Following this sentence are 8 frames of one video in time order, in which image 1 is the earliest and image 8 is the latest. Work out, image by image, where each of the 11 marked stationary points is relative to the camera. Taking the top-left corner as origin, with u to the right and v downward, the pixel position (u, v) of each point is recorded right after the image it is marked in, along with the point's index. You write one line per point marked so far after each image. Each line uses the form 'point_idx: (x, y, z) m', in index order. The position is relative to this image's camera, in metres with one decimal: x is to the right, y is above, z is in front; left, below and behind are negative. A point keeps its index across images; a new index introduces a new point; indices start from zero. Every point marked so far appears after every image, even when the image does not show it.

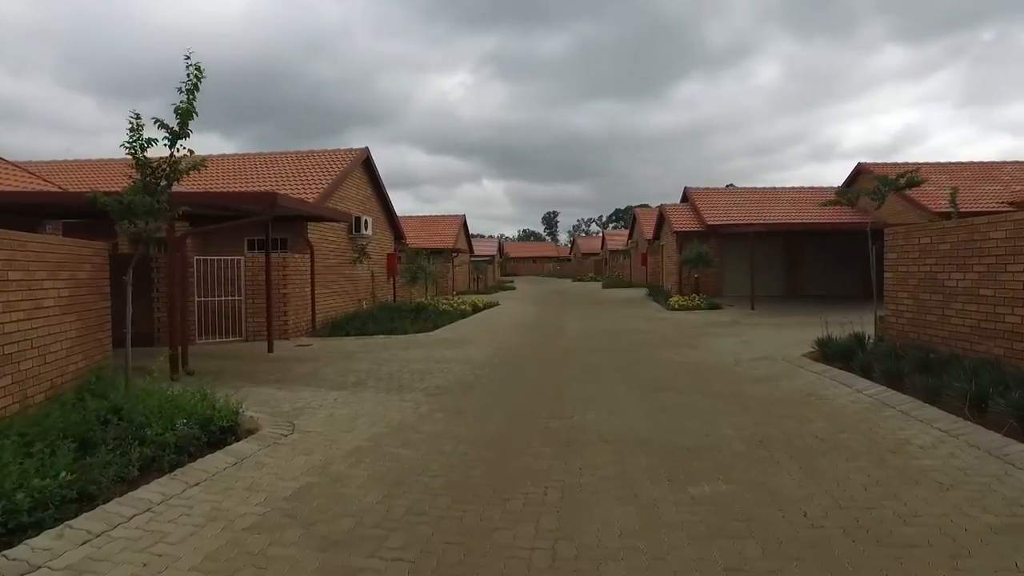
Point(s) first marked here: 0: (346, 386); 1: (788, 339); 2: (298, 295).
0: (-2.5, -1.5, +10.2) m
1: (+6.1, -1.2, +14.8) m
2: (-5.3, -0.2, +16.8) m
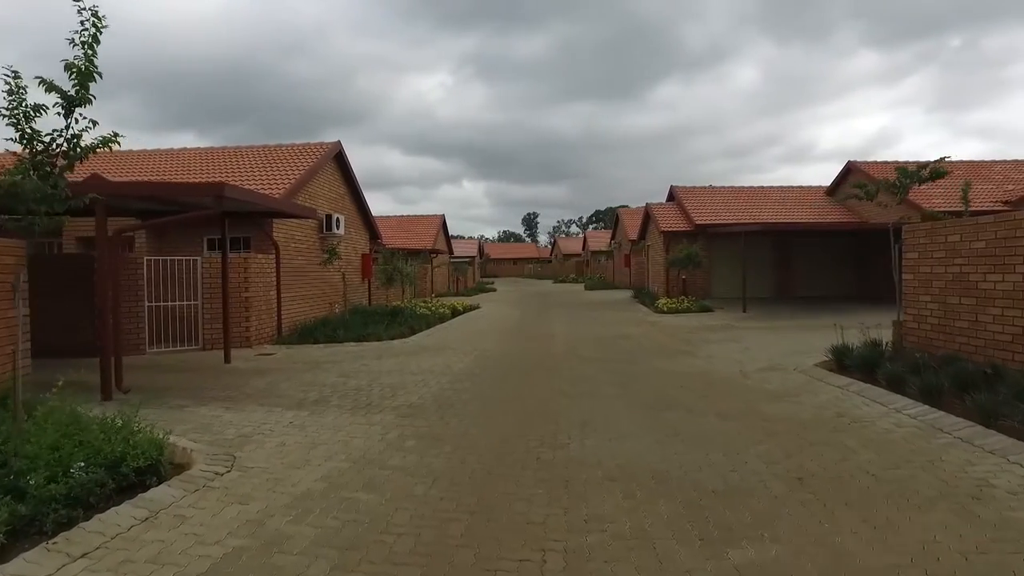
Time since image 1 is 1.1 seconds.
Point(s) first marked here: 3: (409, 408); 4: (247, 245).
0: (-2.7, -1.5, +8.9) m
1: (+5.8, -1.2, +13.7) m
2: (-5.7, -0.3, +15.4) m
3: (-1.3, -1.5, +8.6) m
4: (-6.5, +1.1, +16.4) m
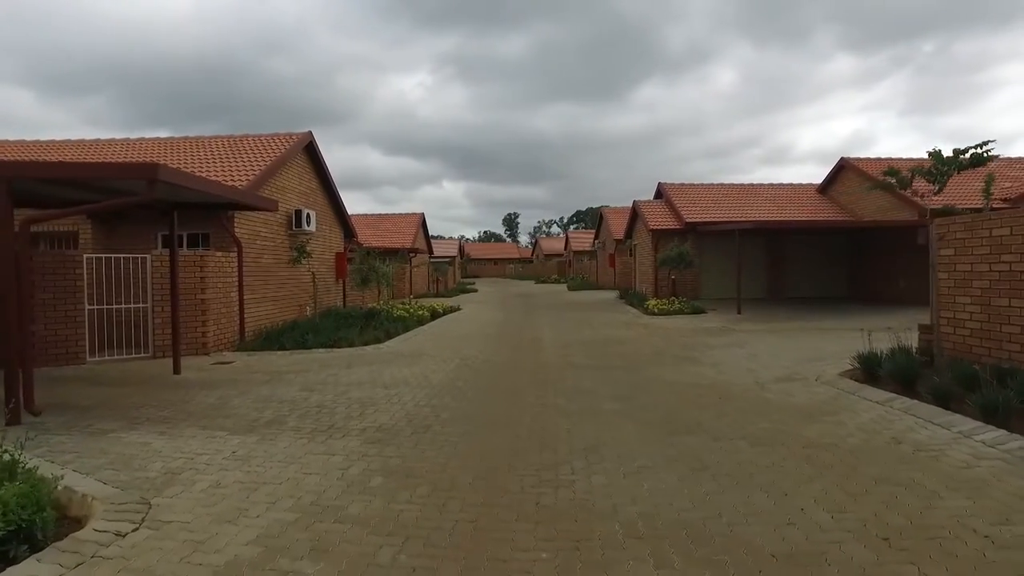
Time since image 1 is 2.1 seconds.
0: (-2.8, -1.5, +7.5) m
1: (+5.5, -1.2, +12.6) m
2: (-6.0, -0.3, +13.9) m
3: (-1.4, -1.6, +7.2) m
4: (-6.8, +1.0, +14.9) m
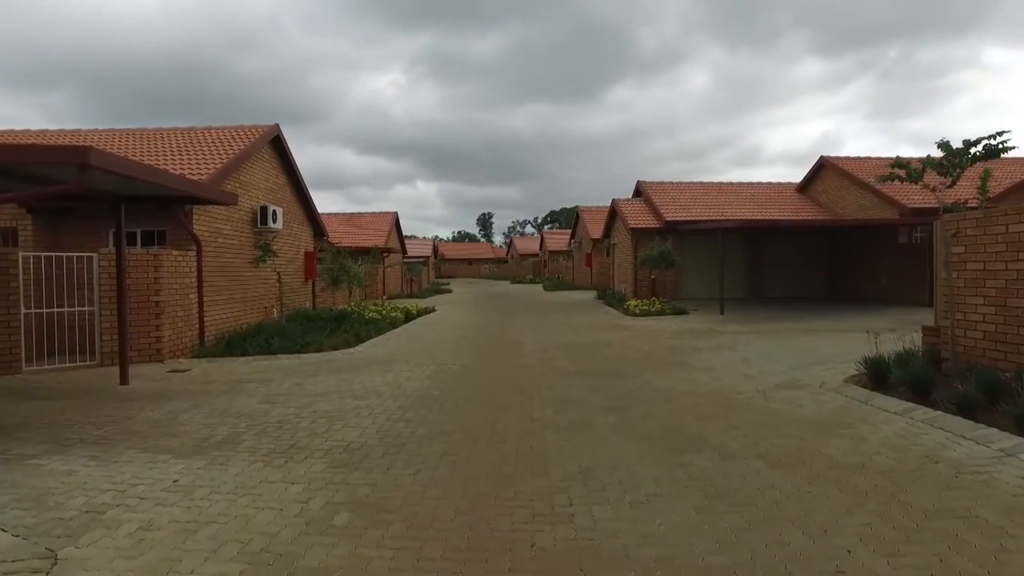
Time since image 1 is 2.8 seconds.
0: (-3.0, -1.5, +6.6) m
1: (+5.2, -1.2, +12.0) m
2: (-6.4, -0.3, +12.9) m
3: (-1.6, -1.6, +6.4) m
4: (-7.2, +1.0, +13.8) m
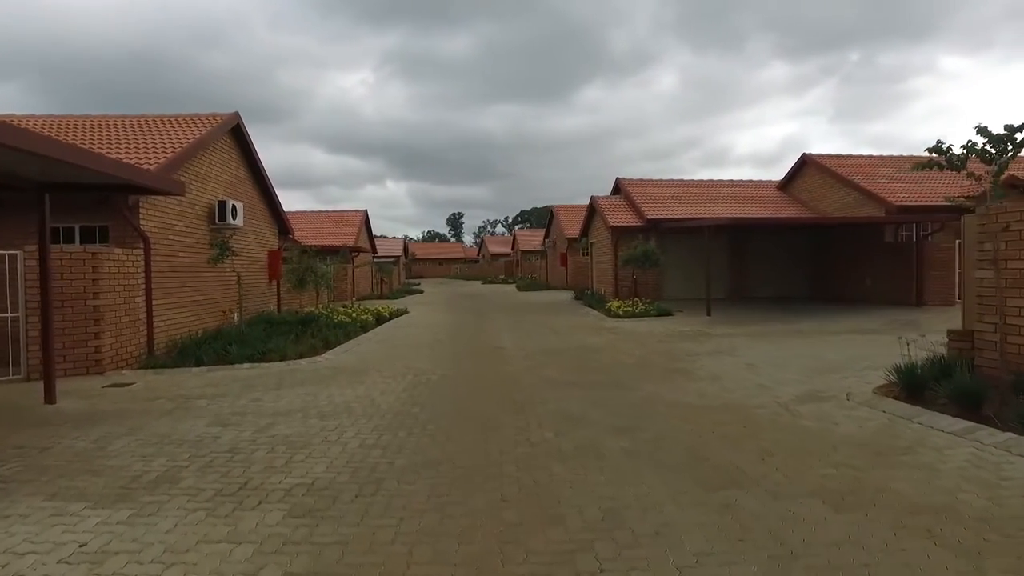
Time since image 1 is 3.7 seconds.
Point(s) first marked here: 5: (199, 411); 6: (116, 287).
0: (-3.0, -1.6, +5.3) m
1: (+4.9, -1.2, +11.1) m
2: (-6.7, -0.3, +11.5) m
3: (-1.5, -1.6, +5.2) m
4: (-7.6, +1.0, +12.4) m
5: (-3.8, -1.5, +8.2) m
6: (-6.6, 0.0, +11.2) m
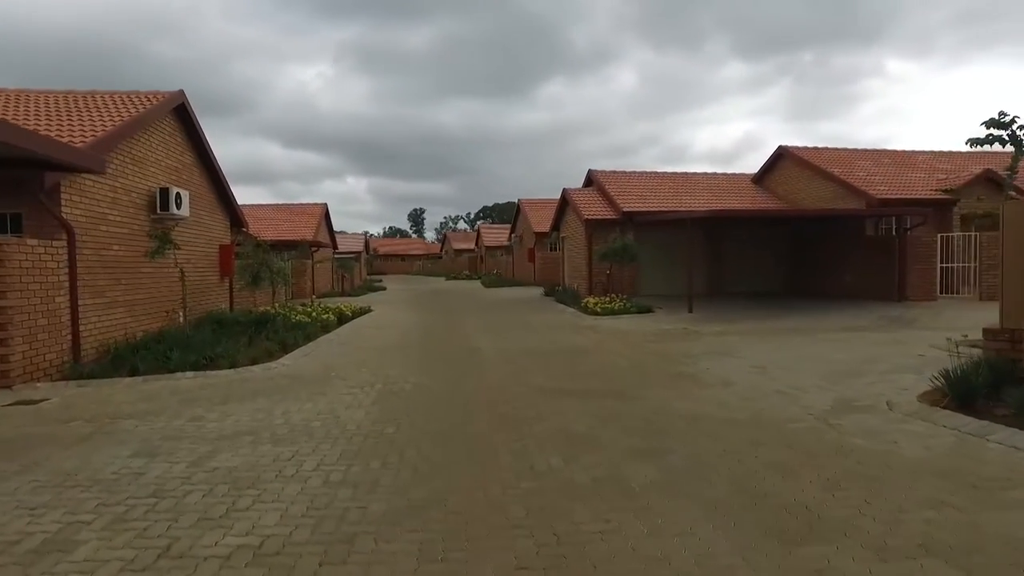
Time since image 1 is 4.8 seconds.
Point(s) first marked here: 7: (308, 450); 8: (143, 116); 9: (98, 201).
0: (-2.9, -1.6, +3.9) m
1: (+4.7, -1.1, +10.1) m
2: (-6.9, -0.3, +9.8) m
3: (-1.4, -1.6, +3.8) m
4: (-7.9, +1.0, +10.6) m
5: (-3.9, -1.5, +6.7) m
6: (-6.9, +0.1, +9.5) m
7: (-1.9, -1.5, +6.2) m
8: (-7.3, +3.4, +13.1) m
9: (-7.2, +1.5, +11.5) m
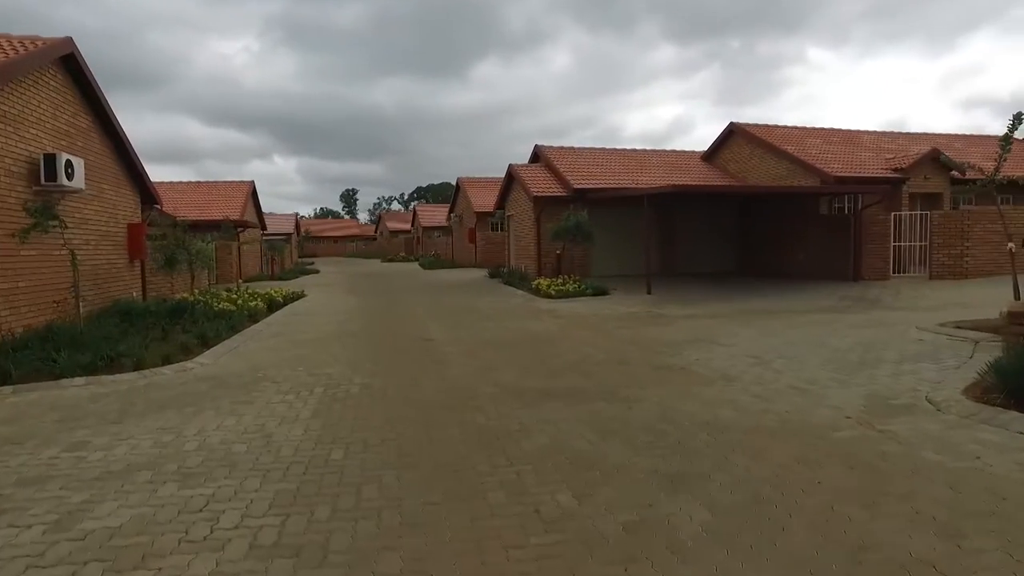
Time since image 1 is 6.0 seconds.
0: (-2.7, -1.5, +2.2) m
1: (+4.2, -0.9, +9.1) m
2: (-7.3, -0.2, +7.6) m
3: (-1.3, -1.5, +2.2) m
4: (-8.3, +1.2, +8.4) m
5: (-4.0, -1.4, +4.9) m
6: (-7.2, +0.2, +7.4) m
7: (-2.0, -1.4, +4.6) m
8: (-8.0, +3.6, +10.8) m
9: (-7.8, +1.7, +9.3) m
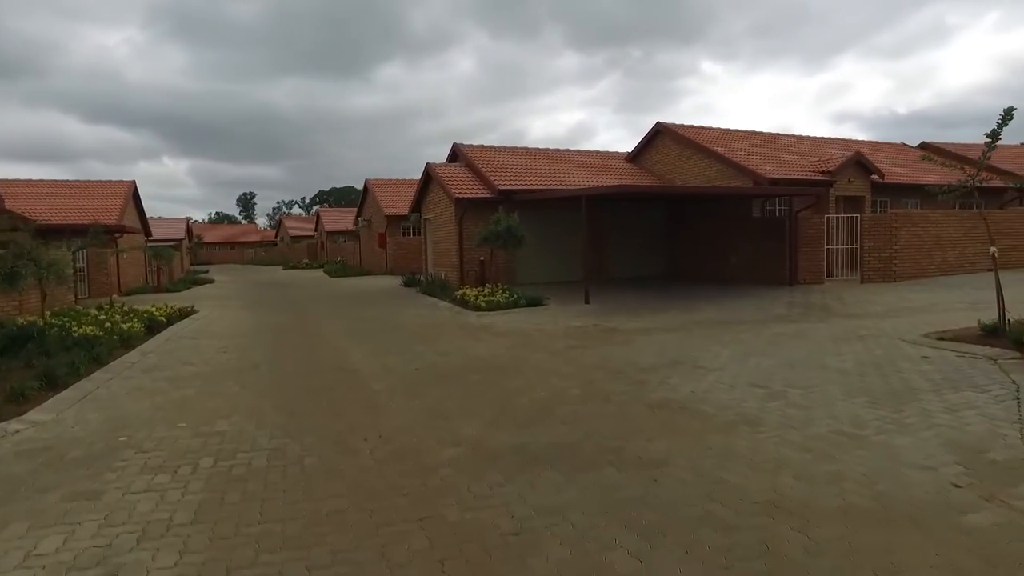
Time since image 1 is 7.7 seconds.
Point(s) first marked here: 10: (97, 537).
0: (-2.2, -1.7, -0.1) m
1: (+3.7, -1.0, +7.6) m
2: (-7.5, -0.5, +4.6) m
3: (-0.8, -1.7, +0.1) m
4: (-8.6, +0.8, +5.2) m
5: (-3.8, -1.6, +2.4) m
6: (-7.4, -0.1, +4.4) m
7: (-1.8, -1.6, +2.3) m
8: (-8.7, +3.2, +7.7) m
9: (-8.2, +1.3, +6.2) m
10: (-2.5, -1.5, +4.0) m
